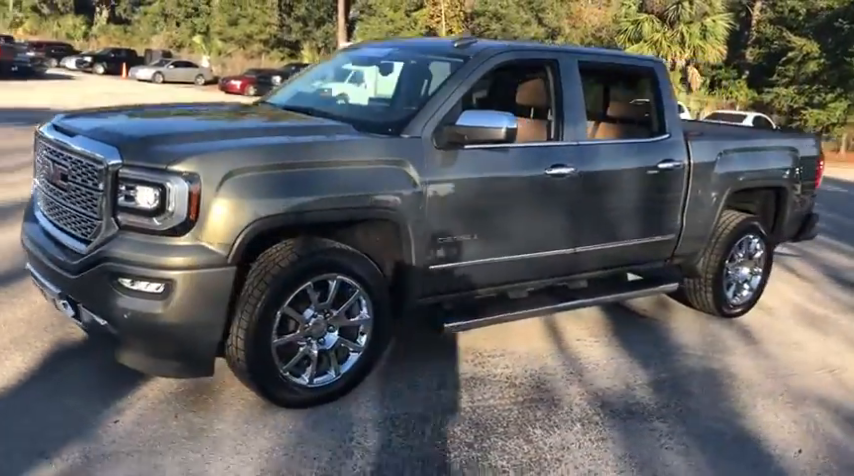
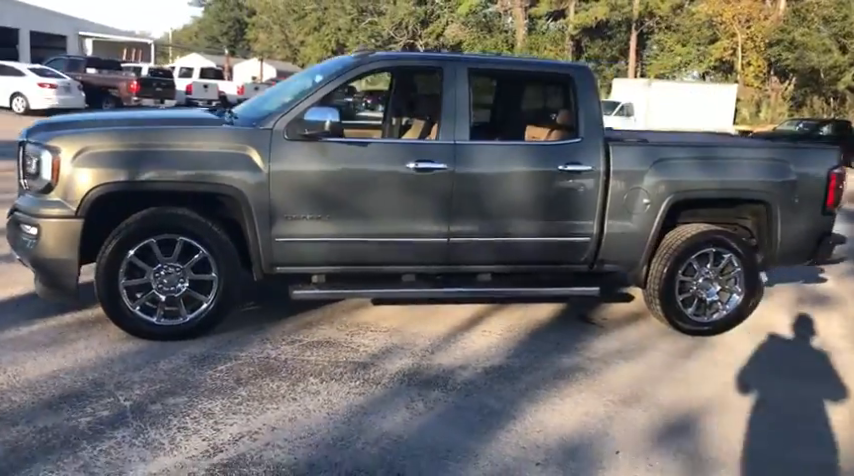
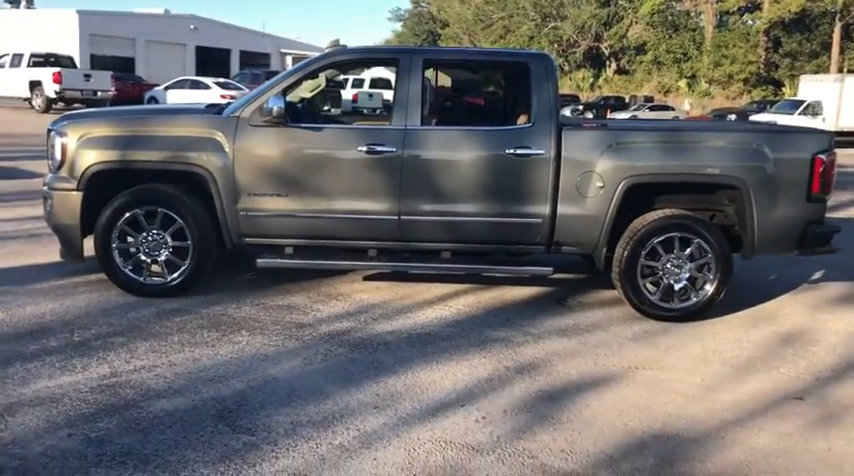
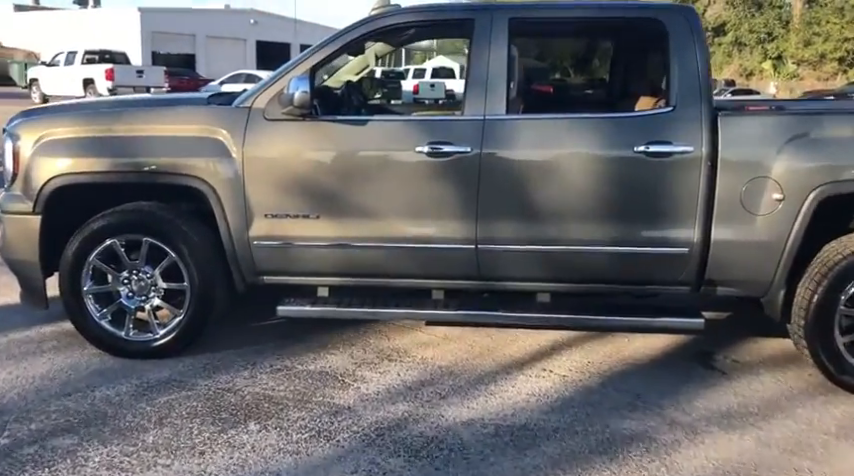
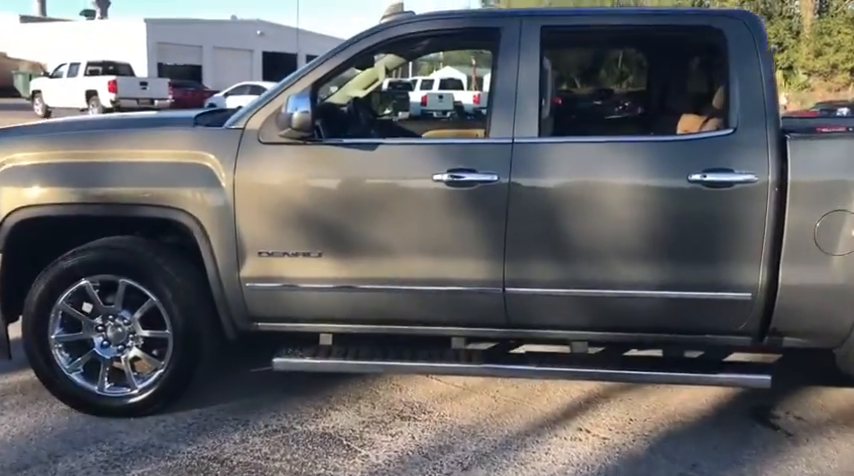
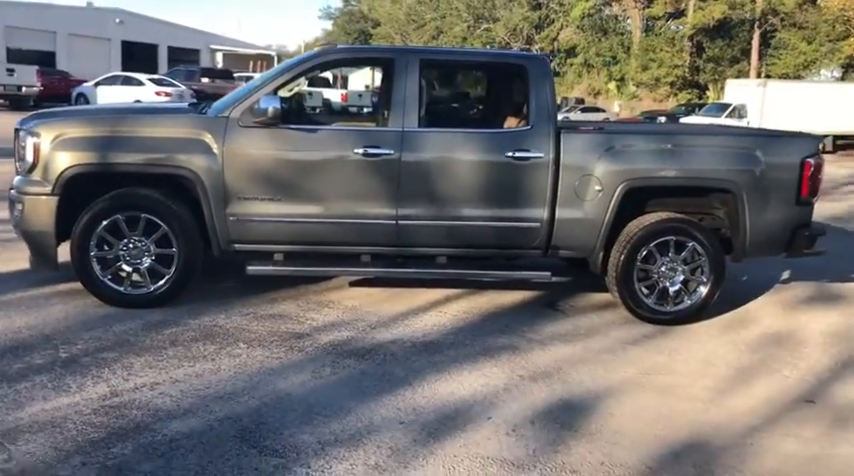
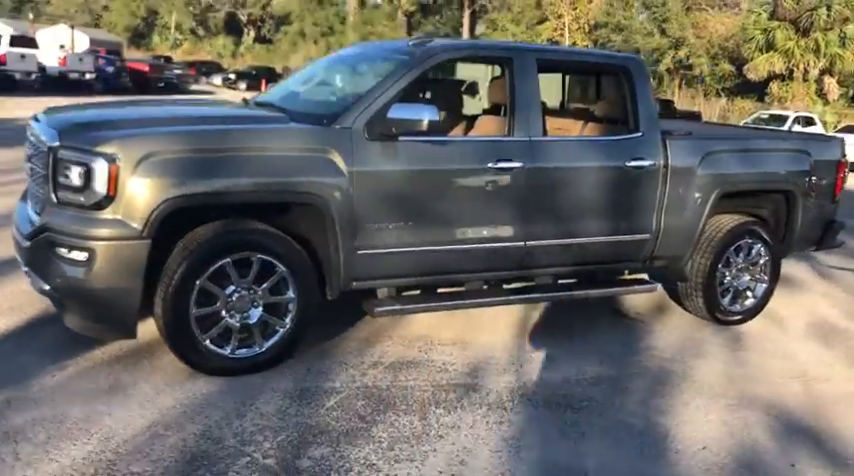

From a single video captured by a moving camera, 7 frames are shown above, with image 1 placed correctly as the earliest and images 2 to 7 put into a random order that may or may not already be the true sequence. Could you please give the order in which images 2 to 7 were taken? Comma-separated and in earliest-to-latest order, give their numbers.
7, 2, 6, 3, 4, 5
